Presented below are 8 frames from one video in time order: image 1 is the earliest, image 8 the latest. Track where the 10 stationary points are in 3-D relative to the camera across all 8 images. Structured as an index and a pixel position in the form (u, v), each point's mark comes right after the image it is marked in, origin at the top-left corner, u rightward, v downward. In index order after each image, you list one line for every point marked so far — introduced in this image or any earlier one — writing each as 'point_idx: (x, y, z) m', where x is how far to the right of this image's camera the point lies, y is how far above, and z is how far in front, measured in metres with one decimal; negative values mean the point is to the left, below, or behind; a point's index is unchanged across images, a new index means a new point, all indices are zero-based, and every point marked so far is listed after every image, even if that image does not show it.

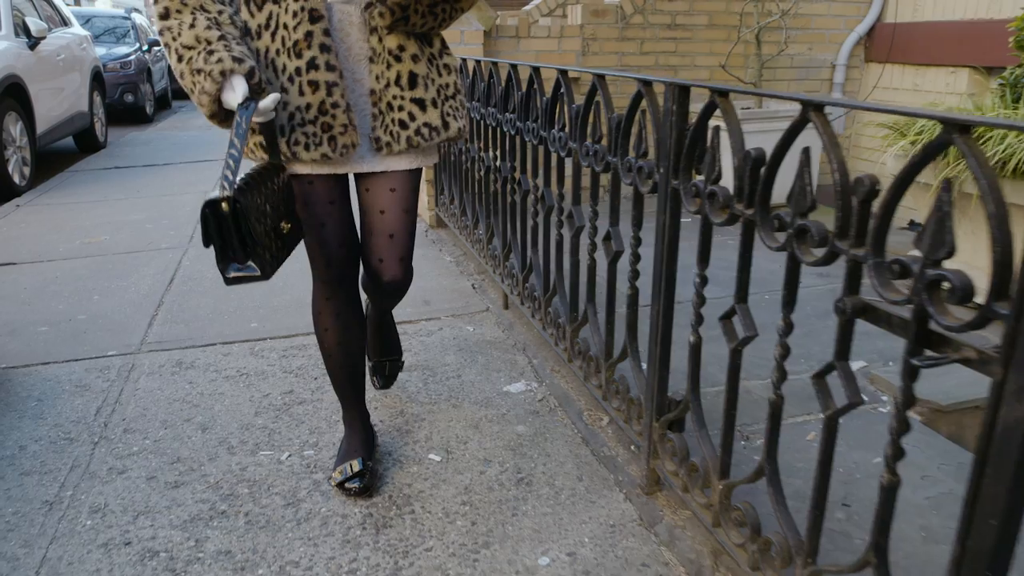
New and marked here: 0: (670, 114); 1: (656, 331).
0: (+0.3, +0.4, +1.6) m
1: (+0.3, -0.1, +1.8) m
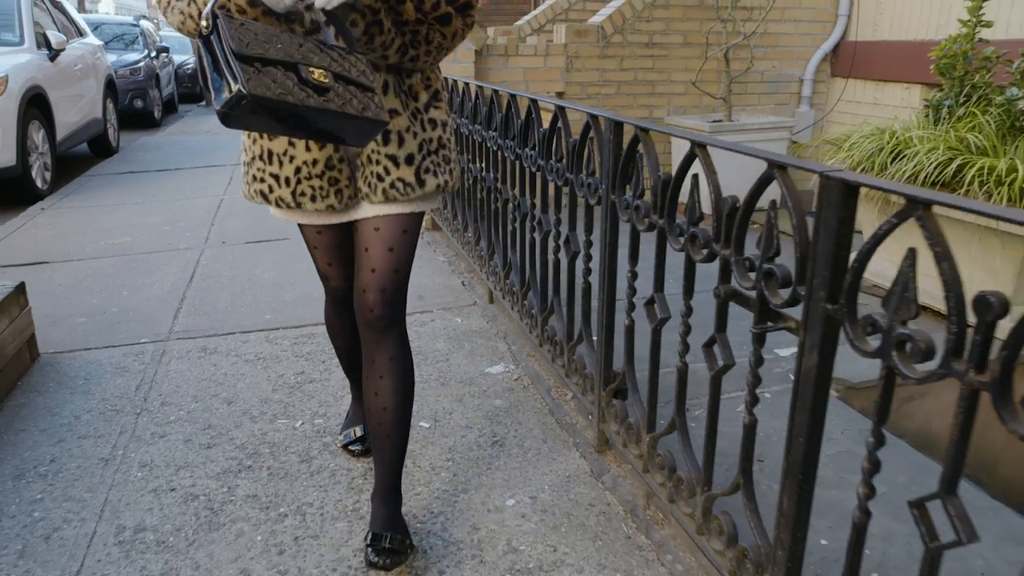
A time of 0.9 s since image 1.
0: (+0.3, +0.4, +2.1) m
1: (+0.3, -0.1, +2.2) m
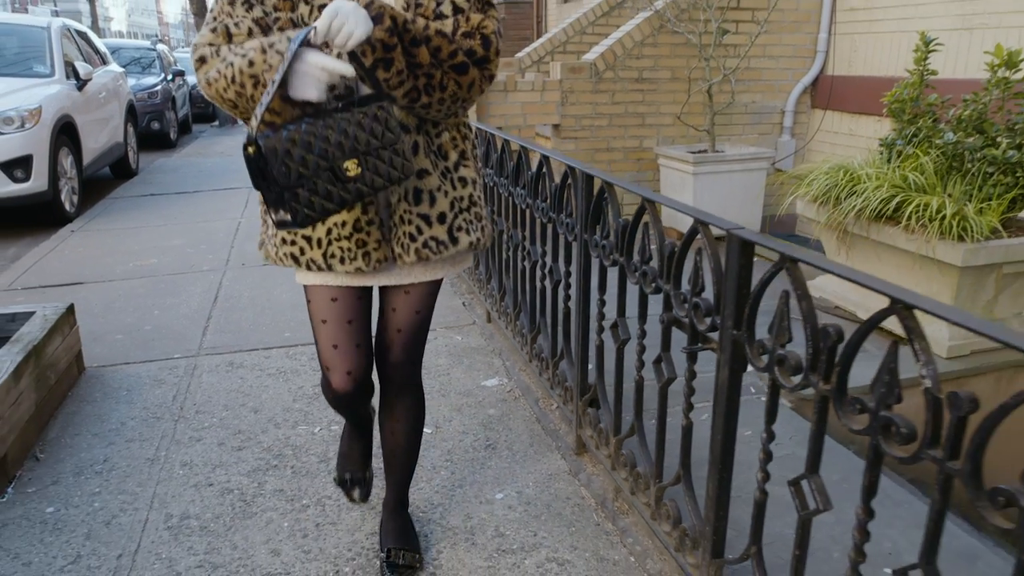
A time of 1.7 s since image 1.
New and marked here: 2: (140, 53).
0: (+0.2, +0.3, +2.4) m
1: (+0.2, -0.2, +2.6) m
2: (-7.0, +4.4, +14.6) m
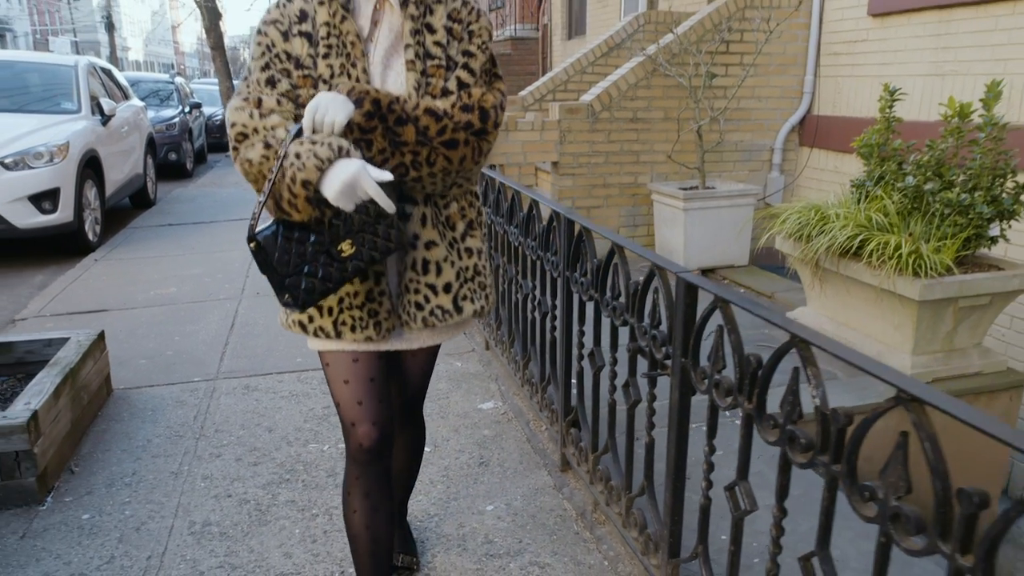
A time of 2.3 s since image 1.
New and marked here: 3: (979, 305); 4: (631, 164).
0: (+0.2, +0.2, +2.7) m
1: (+0.2, -0.3, +2.9) m
2: (-6.8, +3.9, +15.1) m
3: (+2.1, -0.1, +3.5) m
4: (+1.0, +1.0, +6.3) m
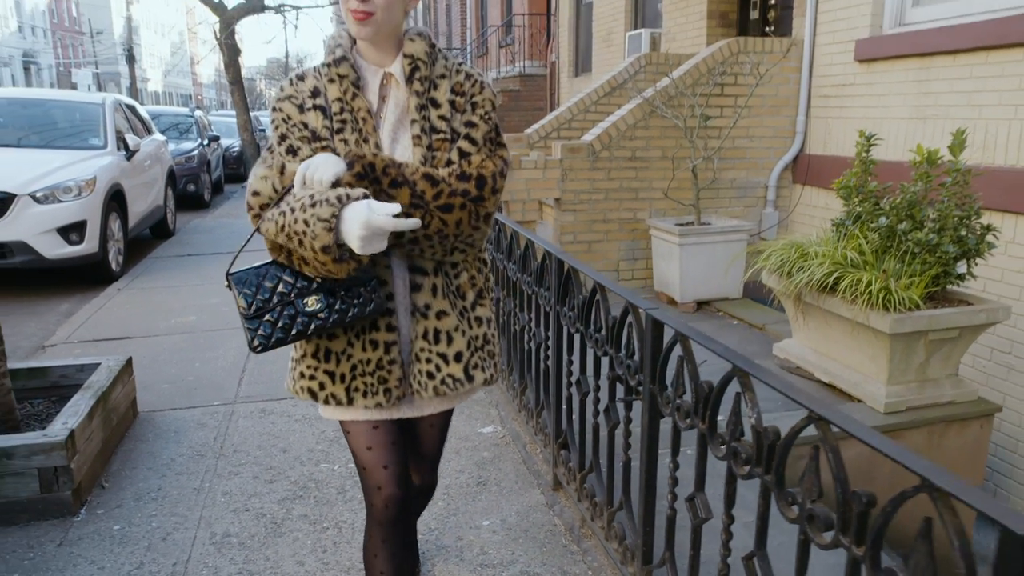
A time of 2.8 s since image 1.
0: (+0.2, +0.1, +3.0) m
1: (+0.2, -0.4, +3.1) m
2: (-6.7, +3.4, +15.6) m
3: (+2.1, -0.2, +3.8) m
4: (+1.0, +0.7, +6.5) m
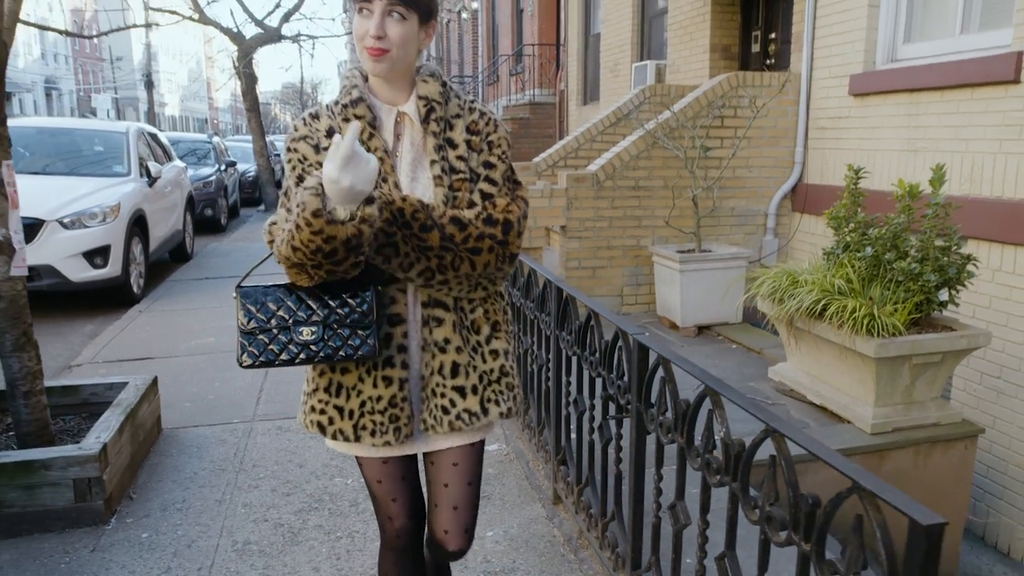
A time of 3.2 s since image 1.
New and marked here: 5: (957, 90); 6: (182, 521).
0: (+0.2, 0.0, +3.2) m
1: (+0.2, -0.5, +3.3) m
2: (-6.5, +2.9, +16.1) m
3: (+2.1, -0.4, +3.9) m
4: (+1.1, +0.5, +6.8) m
5: (+2.9, +1.3, +5.2) m
6: (-1.4, -1.0, +3.4) m
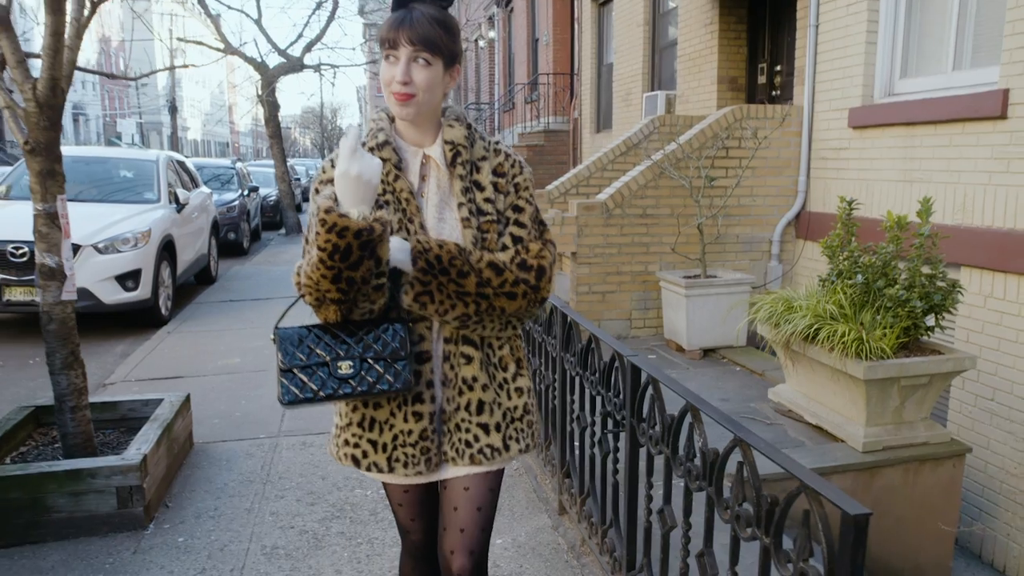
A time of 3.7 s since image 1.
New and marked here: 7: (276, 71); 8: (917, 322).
0: (+0.2, -0.2, +3.5) m
1: (+0.2, -0.6, +3.6) m
2: (-6.1, +2.5, +16.5) m
3: (+2.2, -0.5, +4.2) m
4: (+1.2, +0.3, +7.0) m
5: (+3.0, +1.1, +5.4) m
6: (-1.4, -1.1, +3.7) m
7: (-5.2, +4.8, +17.3) m
8: (+2.2, -0.2, +4.2) m
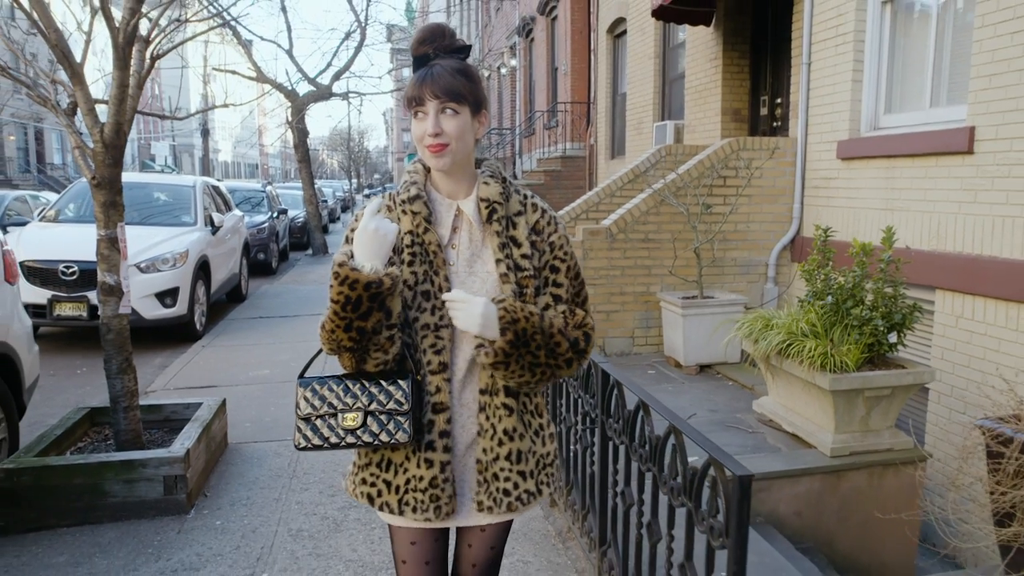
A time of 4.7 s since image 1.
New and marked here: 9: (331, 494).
0: (+0.2, -0.2, +4.0) m
1: (+0.2, -0.7, +4.1) m
2: (-5.7, +2.1, +17.3) m
3: (+2.2, -0.6, +4.6) m
4: (+1.3, +0.1, +7.5) m
5: (+3.1, +1.0, +5.8) m
6: (-1.4, -1.2, +4.2) m
7: (-4.7, +4.3, +18.0) m
8: (+2.2, -0.3, +4.6) m
9: (-1.0, -1.2, +4.4) m
